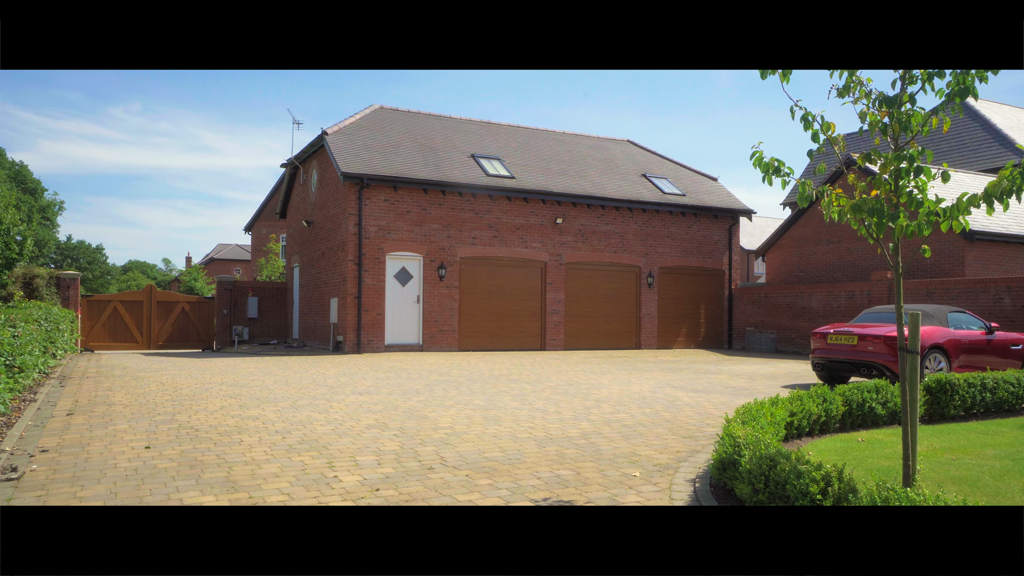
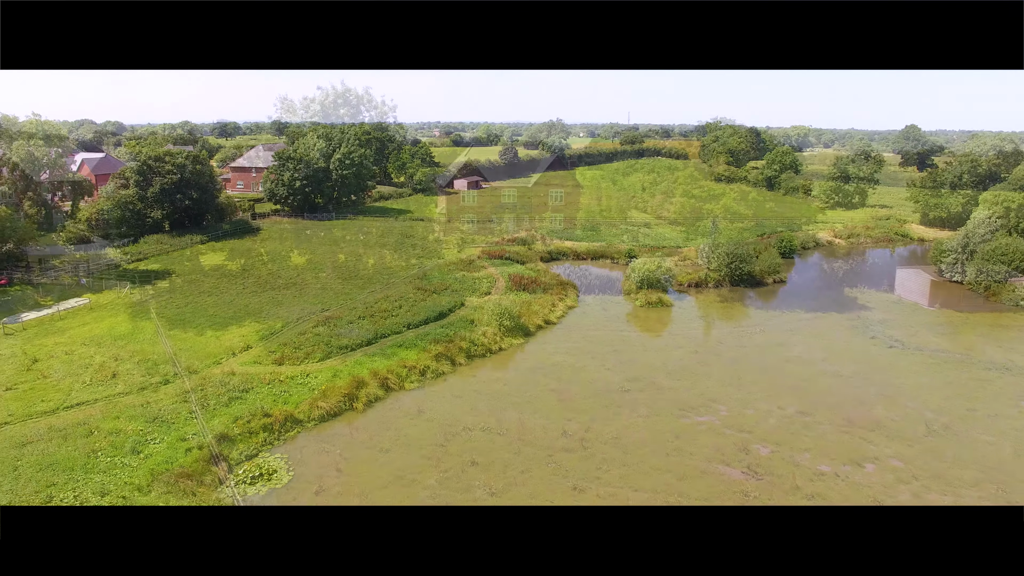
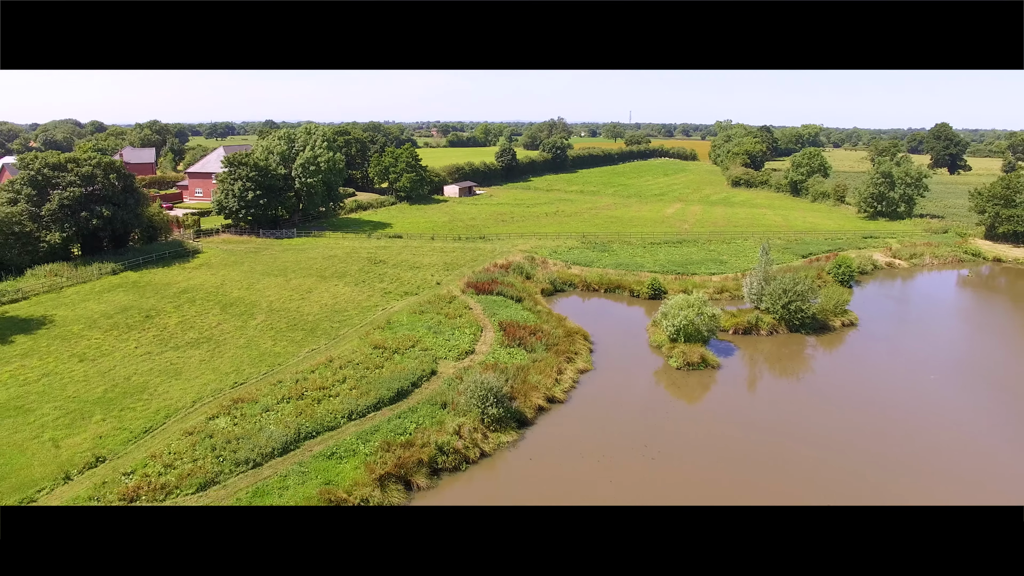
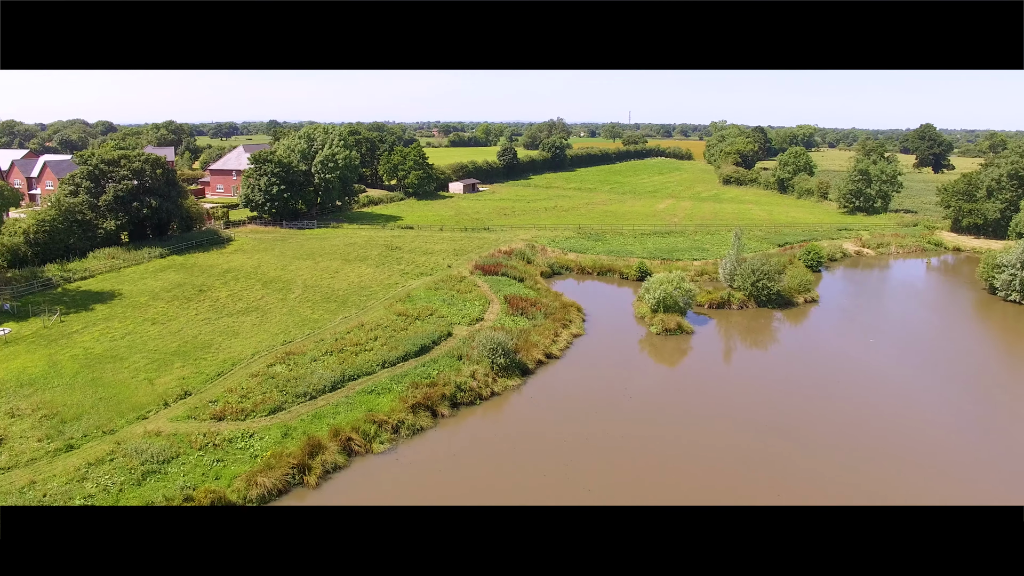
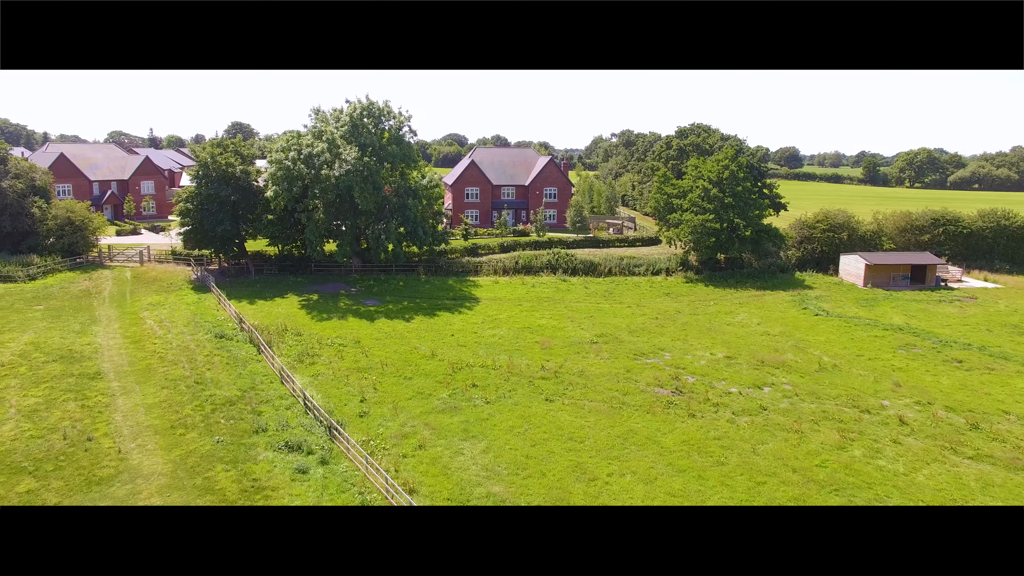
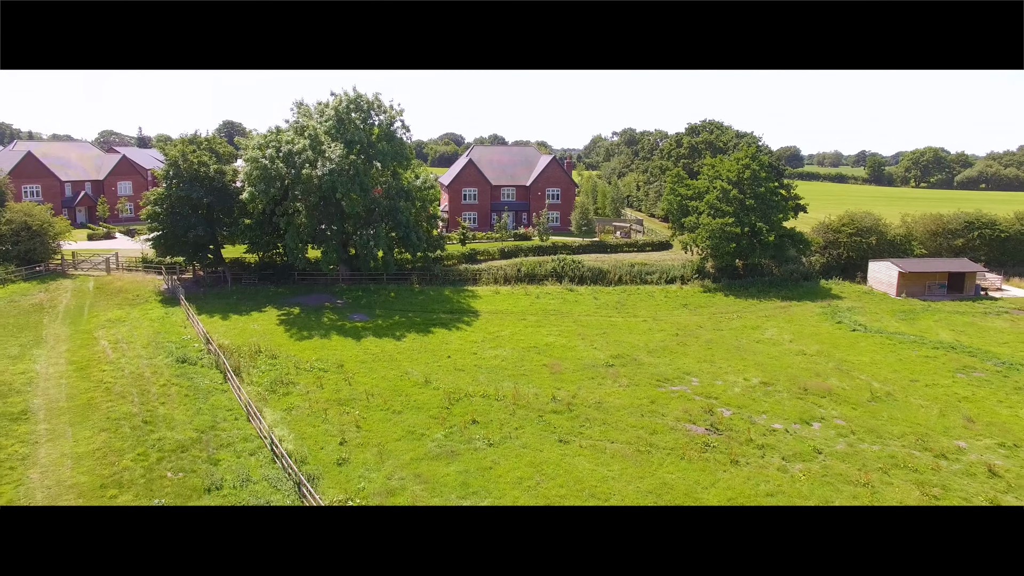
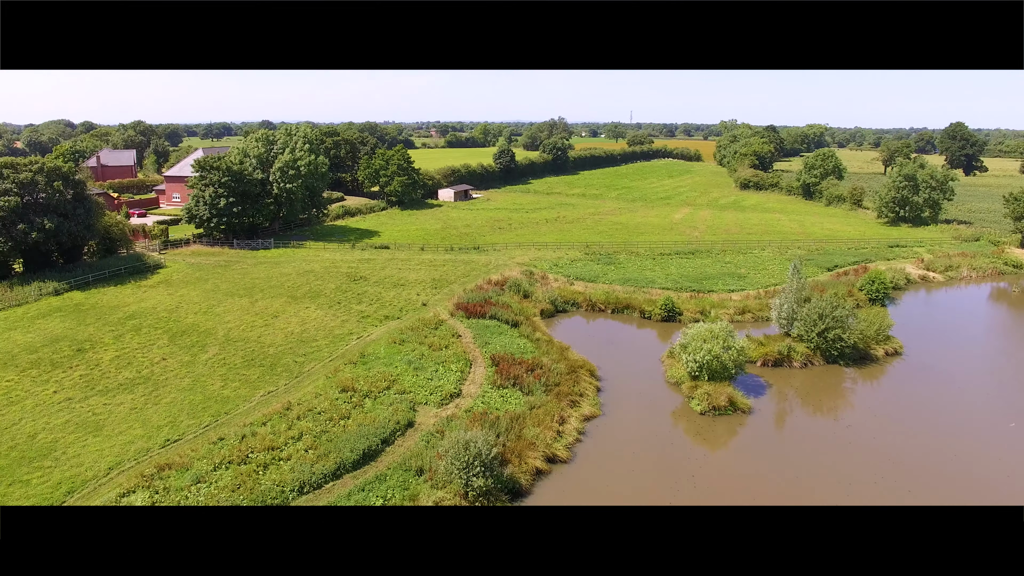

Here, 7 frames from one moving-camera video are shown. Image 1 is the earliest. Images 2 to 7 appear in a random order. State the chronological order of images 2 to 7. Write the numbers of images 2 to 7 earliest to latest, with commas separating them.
7, 3, 4, 2, 6, 5
